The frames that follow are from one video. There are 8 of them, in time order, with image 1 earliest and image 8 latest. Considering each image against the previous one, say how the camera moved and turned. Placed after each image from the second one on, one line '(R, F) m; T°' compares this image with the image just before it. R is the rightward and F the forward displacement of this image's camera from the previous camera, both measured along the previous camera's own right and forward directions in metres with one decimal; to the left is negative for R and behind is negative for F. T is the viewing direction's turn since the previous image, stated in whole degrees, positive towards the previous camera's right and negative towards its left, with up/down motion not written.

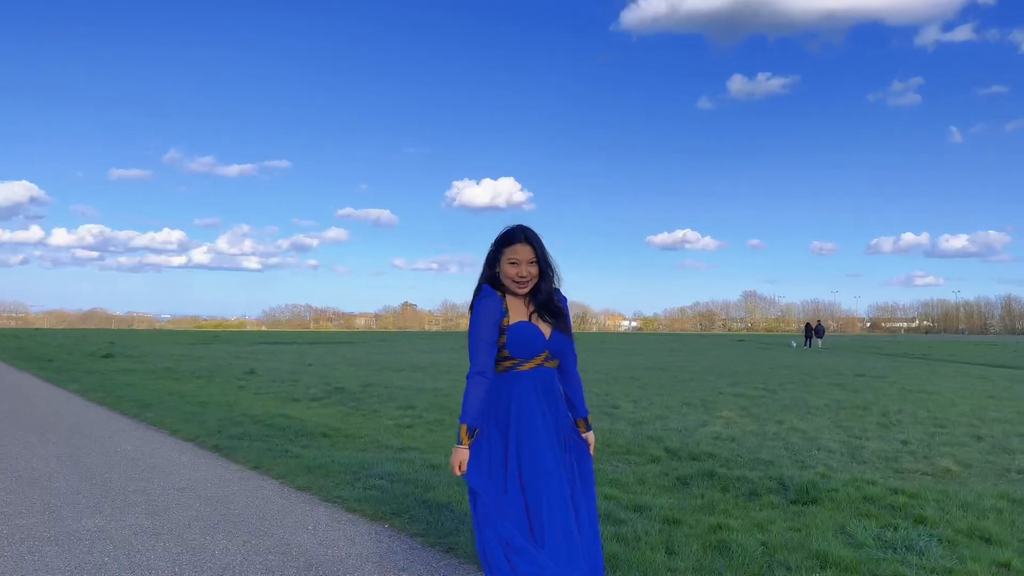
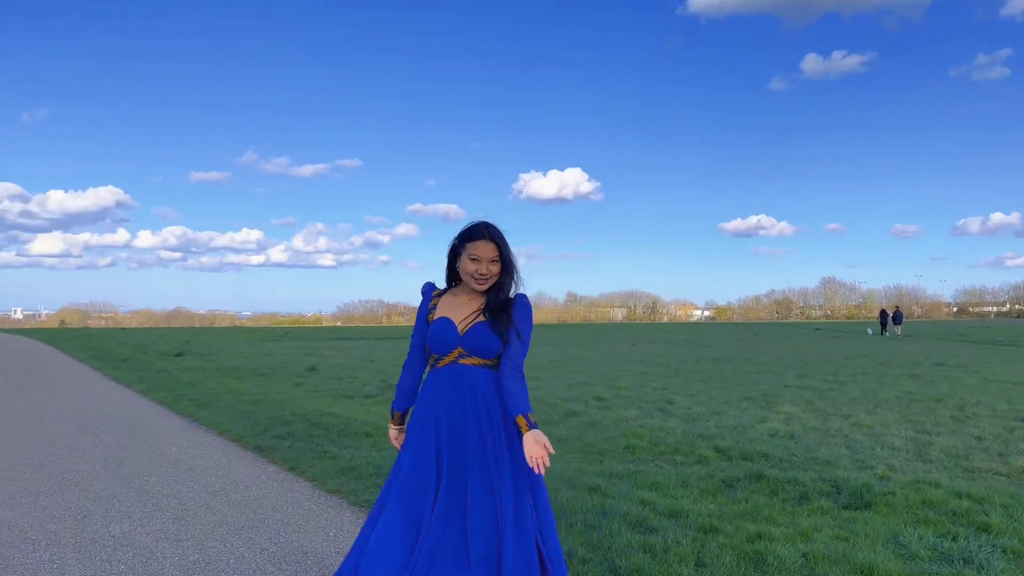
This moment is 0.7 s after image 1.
(+0.3, +0.3) m; -5°
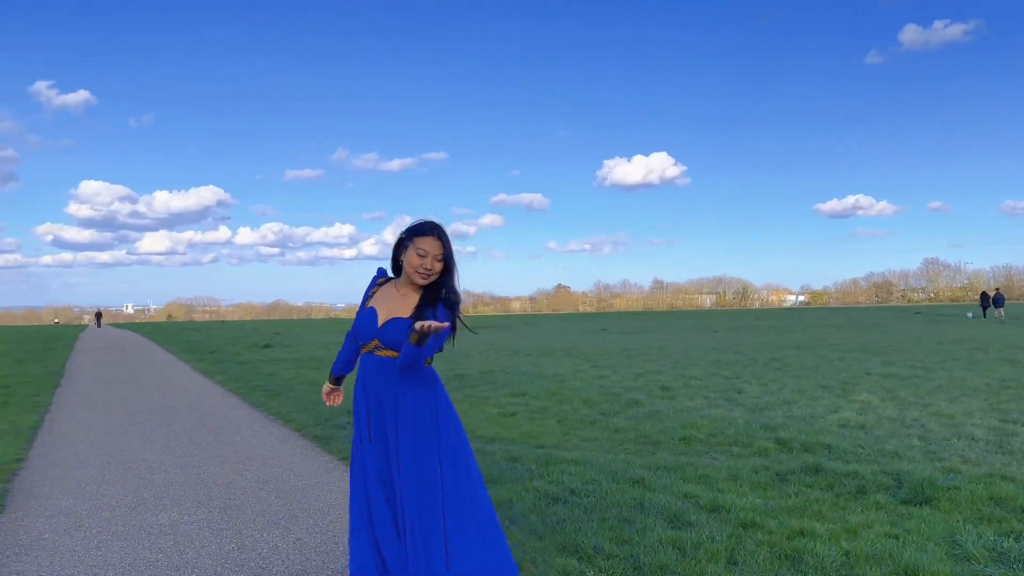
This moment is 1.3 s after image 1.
(+0.4, +0.1) m; -6°
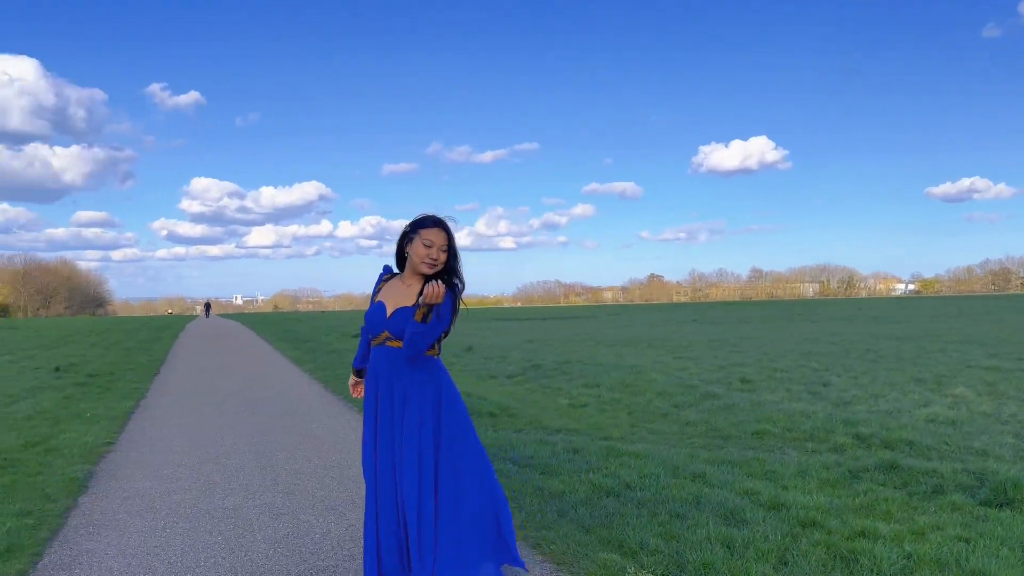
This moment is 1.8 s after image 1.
(+0.3, +0.1) m; -6°
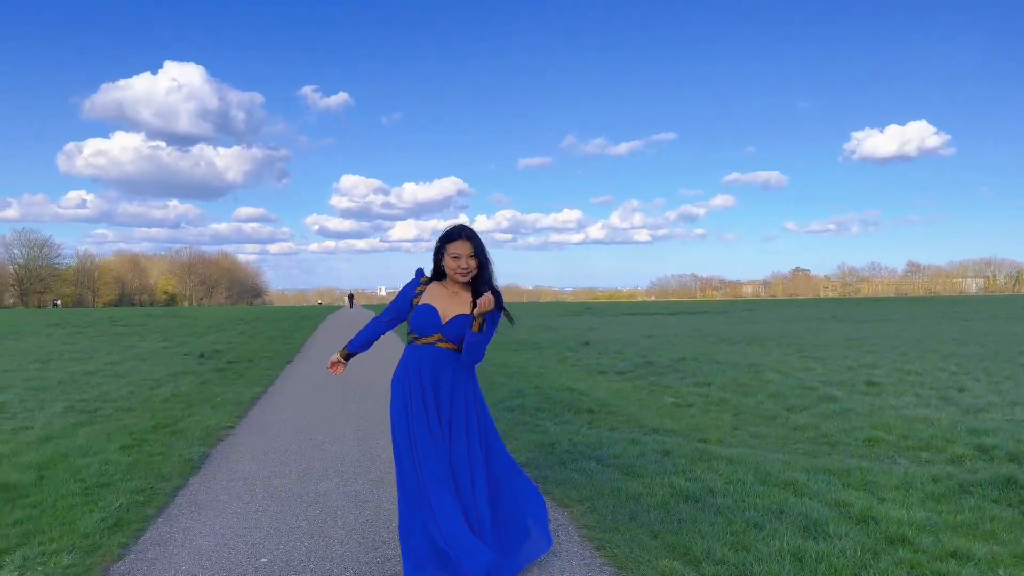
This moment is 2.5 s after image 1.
(+0.4, 0.0) m; -9°
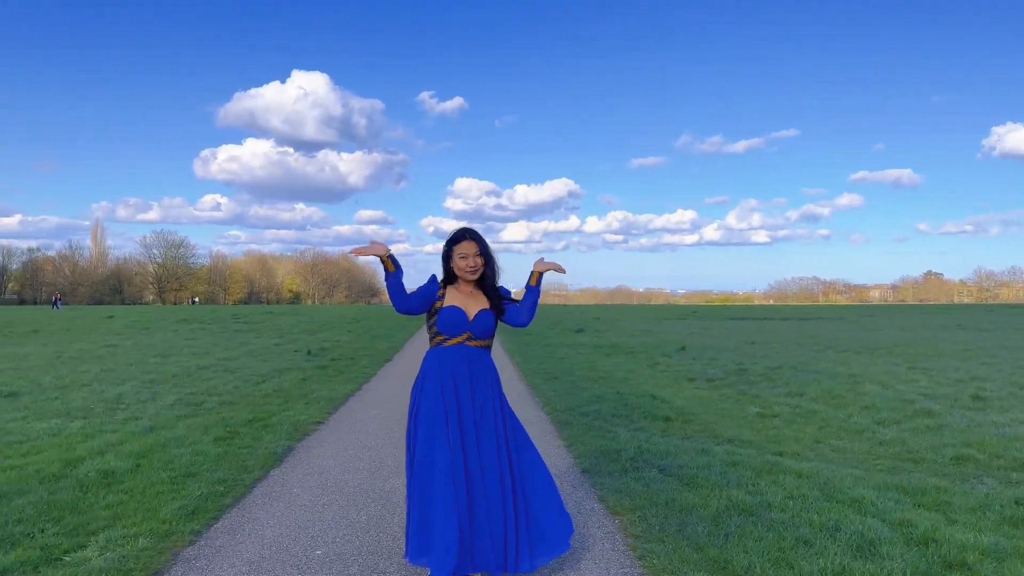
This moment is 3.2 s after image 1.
(+0.4, -0.1) m; -8°
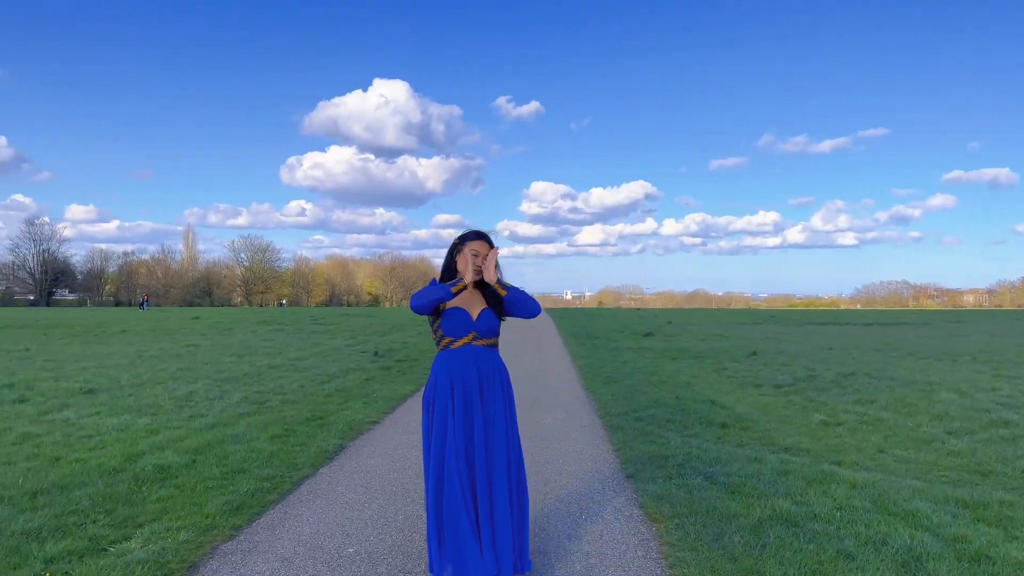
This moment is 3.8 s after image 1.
(+0.3, +0.1) m; -5°
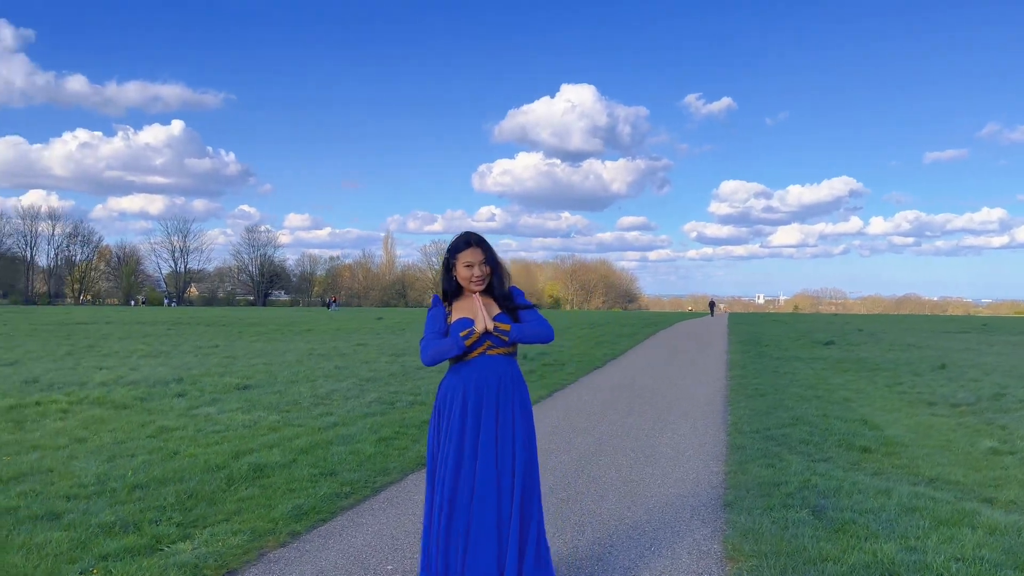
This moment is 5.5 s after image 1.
(+0.8, +0.5) m; -13°
